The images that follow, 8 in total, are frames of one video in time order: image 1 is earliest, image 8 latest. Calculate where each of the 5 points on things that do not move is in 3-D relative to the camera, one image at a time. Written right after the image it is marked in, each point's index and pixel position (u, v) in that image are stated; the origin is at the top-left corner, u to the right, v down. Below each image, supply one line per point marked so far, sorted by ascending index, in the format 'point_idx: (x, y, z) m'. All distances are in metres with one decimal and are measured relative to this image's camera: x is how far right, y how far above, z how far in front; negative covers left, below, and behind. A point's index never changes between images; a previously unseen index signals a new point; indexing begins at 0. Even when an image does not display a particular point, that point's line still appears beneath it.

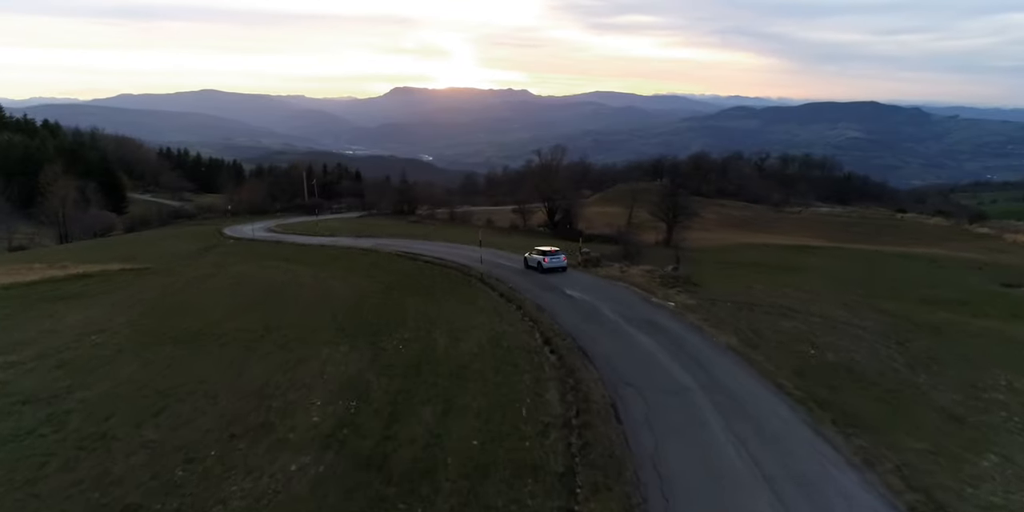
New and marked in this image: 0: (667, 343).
0: (+4.2, -2.4, +19.9) m
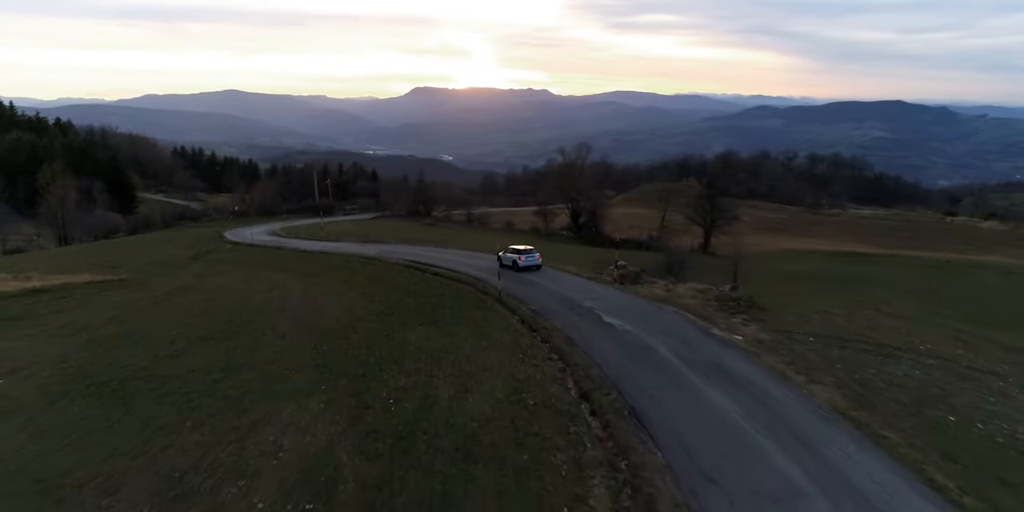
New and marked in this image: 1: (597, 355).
0: (+4.7, -2.9, +14.8) m
1: (+2.1, -2.5, +18.4) m
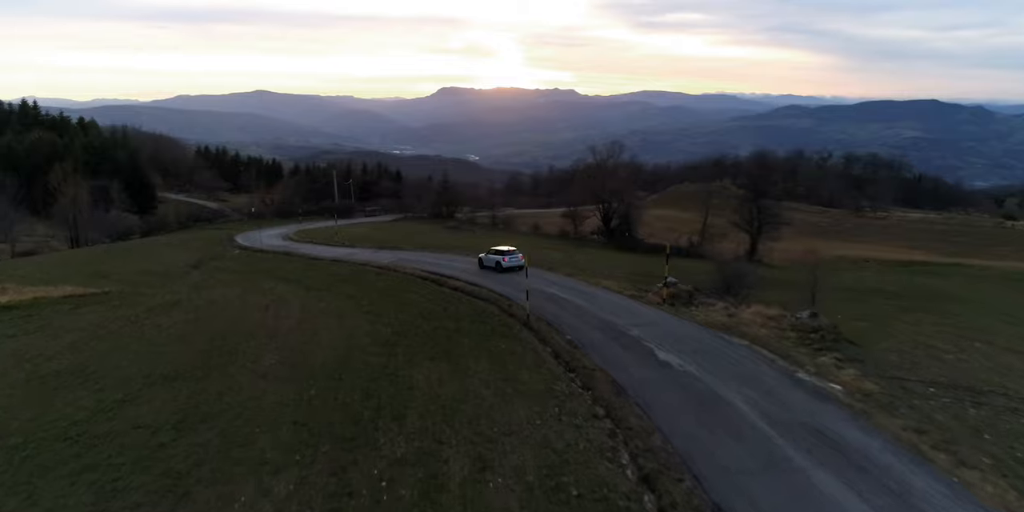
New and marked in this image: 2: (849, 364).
0: (+5.2, -3.4, +10.5) m
1: (+2.7, -3.0, +14.2) m
2: (+7.6, -2.4, +16.7) m
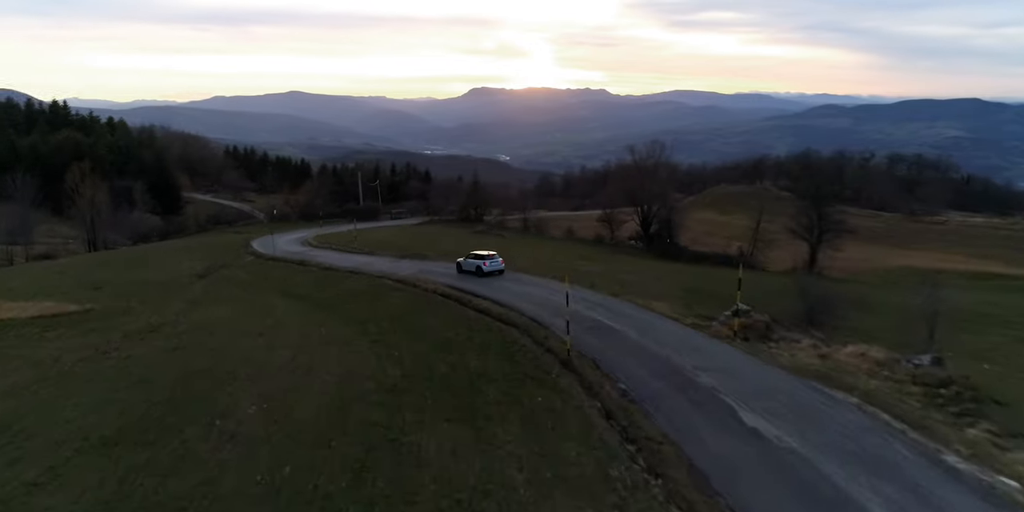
0: (+5.6, -4.1, +6.2) m
1: (+3.3, -3.6, +10.0) m
2: (+8.3, -3.1, +12.3) m
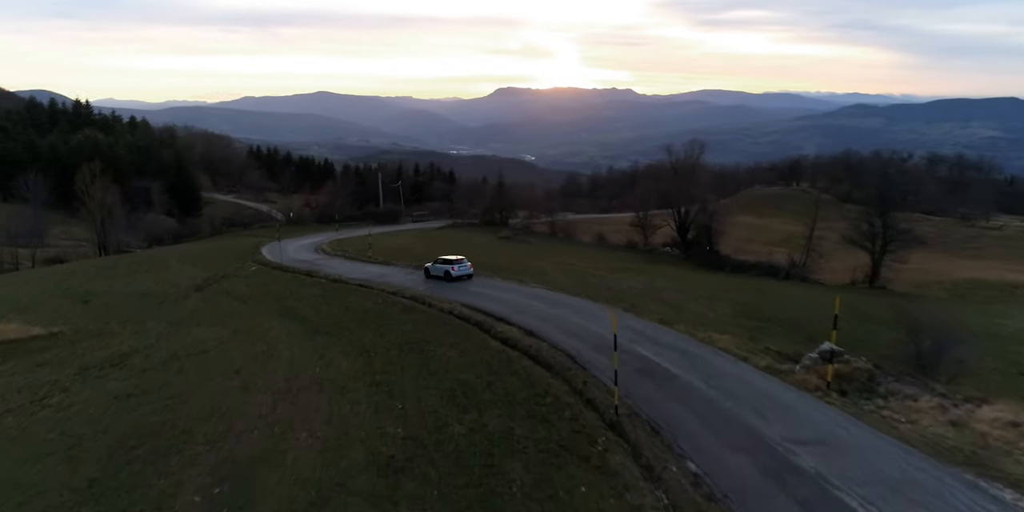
0: (+5.8, -4.7, +2.0) m
1: (+3.6, -4.2, +5.9) m
2: (+8.7, -3.7, +8.0) m
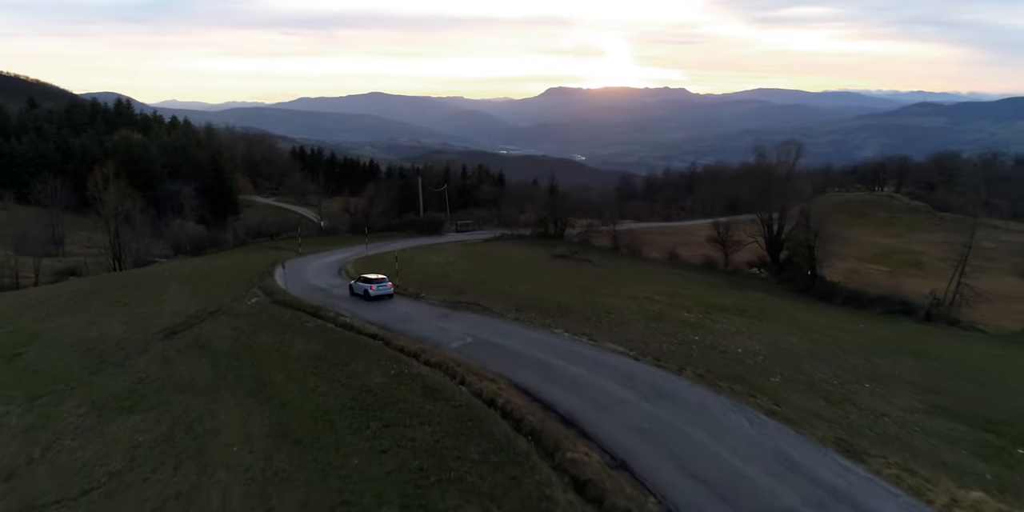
0: (+5.9, -6.2, -7.1) m
1: (+3.9, -5.7, -3.1) m
2: (+9.1, -5.2, -1.3) m
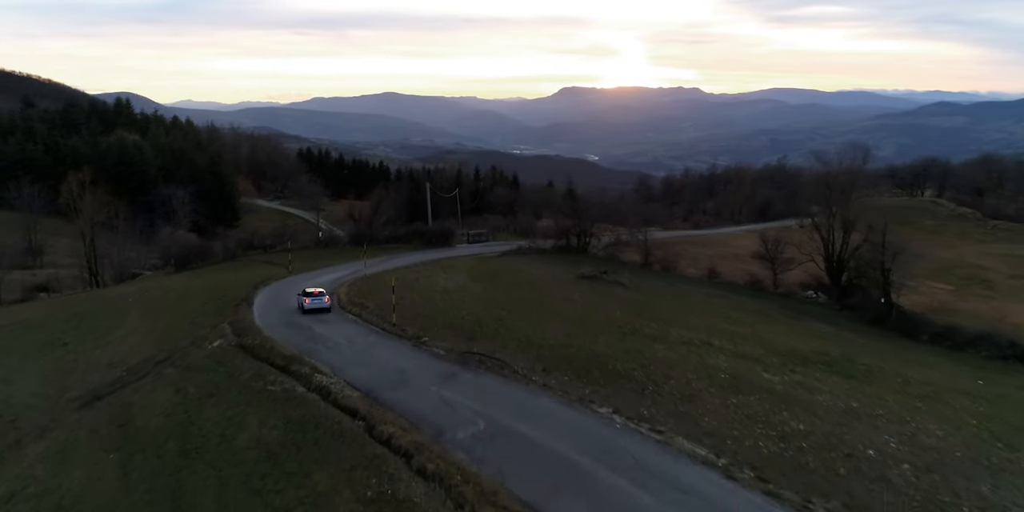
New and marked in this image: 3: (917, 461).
0: (+6.0, -7.4, -13.8) m
1: (+4.2, -6.9, -9.8) m
2: (+9.4, -6.5, -8.1) m
3: (+8.0, -4.2, +14.7) m
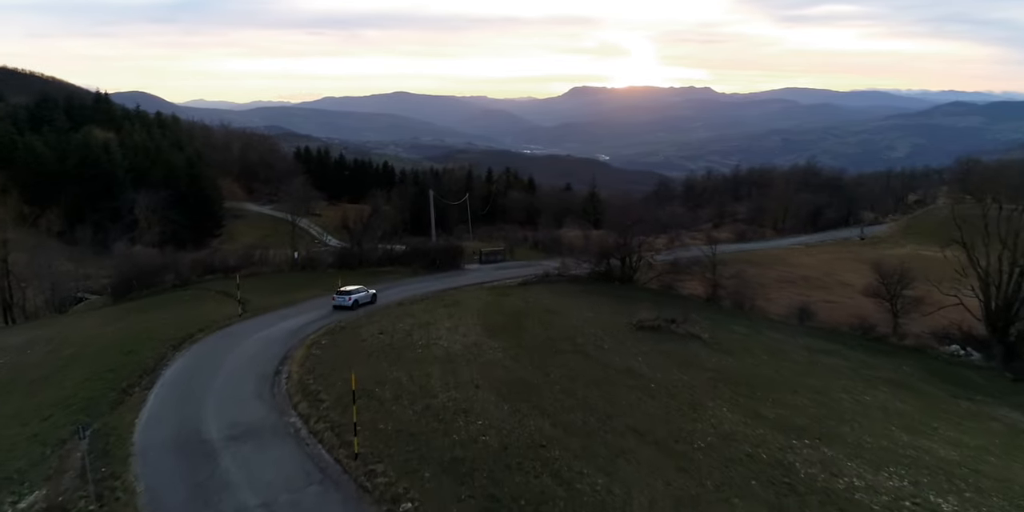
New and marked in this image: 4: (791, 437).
0: (+6.6, -9.2, -26.3) m
1: (+4.8, -8.7, -22.3) m
2: (+10.0, -8.3, -20.6) m
3: (+9.0, -6.0, +2.1) m
4: (+7.0, -4.7, +18.4) m
